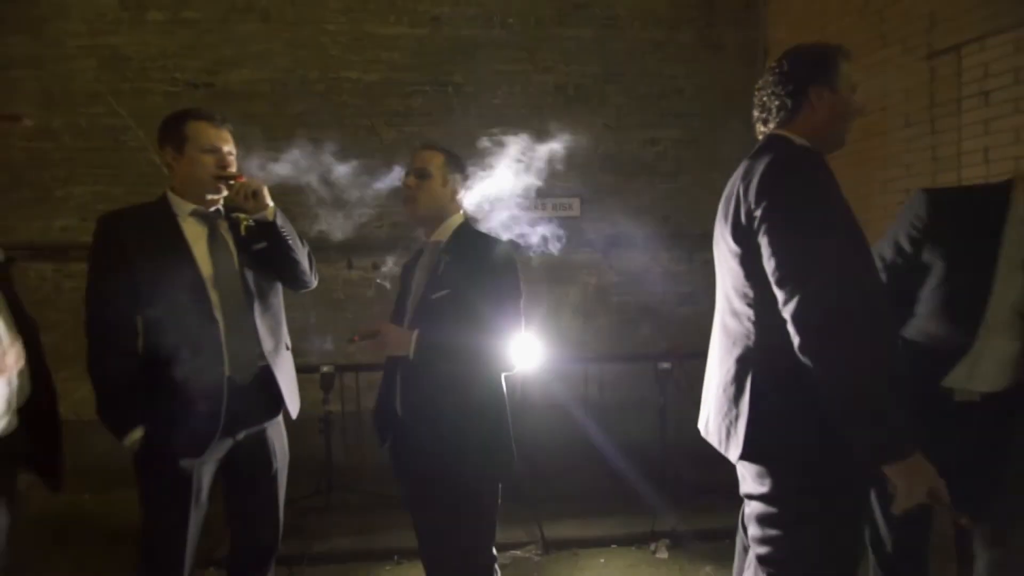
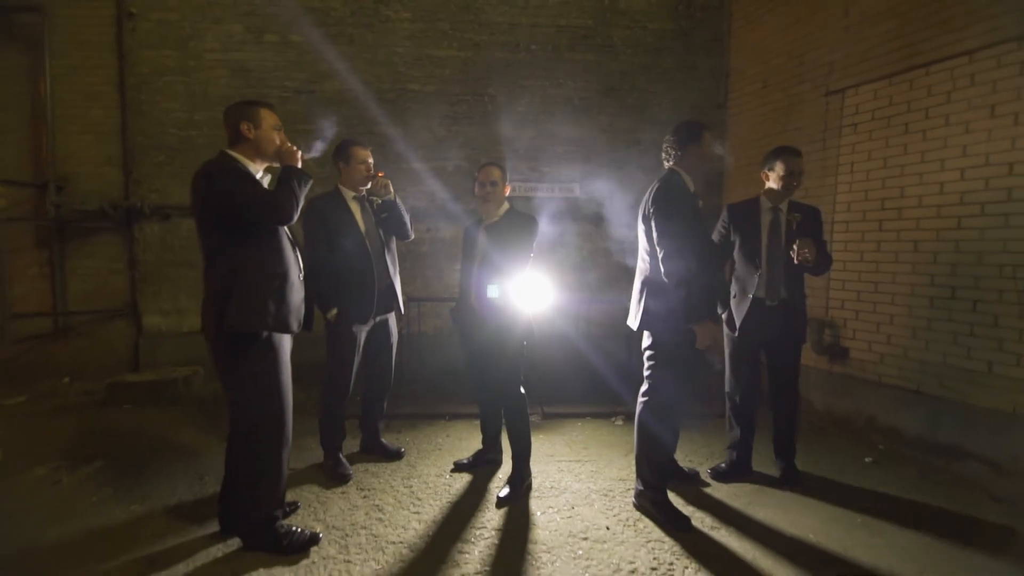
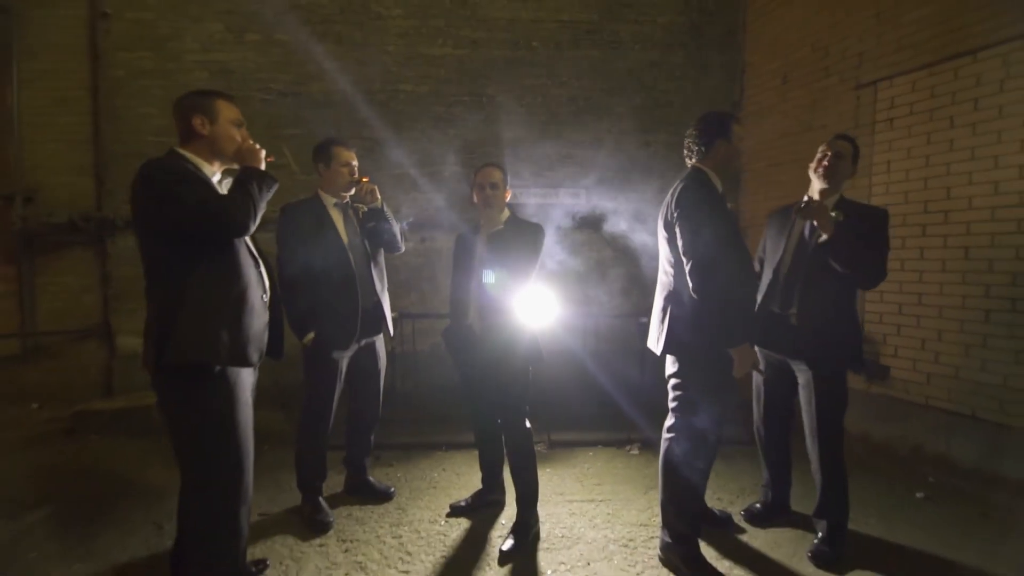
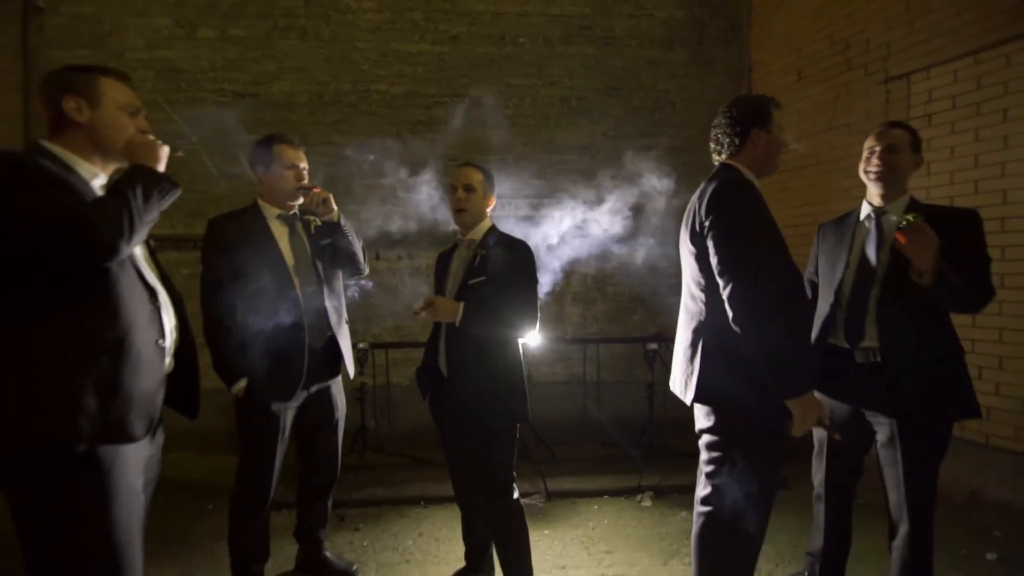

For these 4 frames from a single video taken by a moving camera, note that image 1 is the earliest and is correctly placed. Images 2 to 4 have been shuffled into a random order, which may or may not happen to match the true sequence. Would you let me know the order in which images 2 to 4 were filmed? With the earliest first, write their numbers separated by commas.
4, 3, 2
